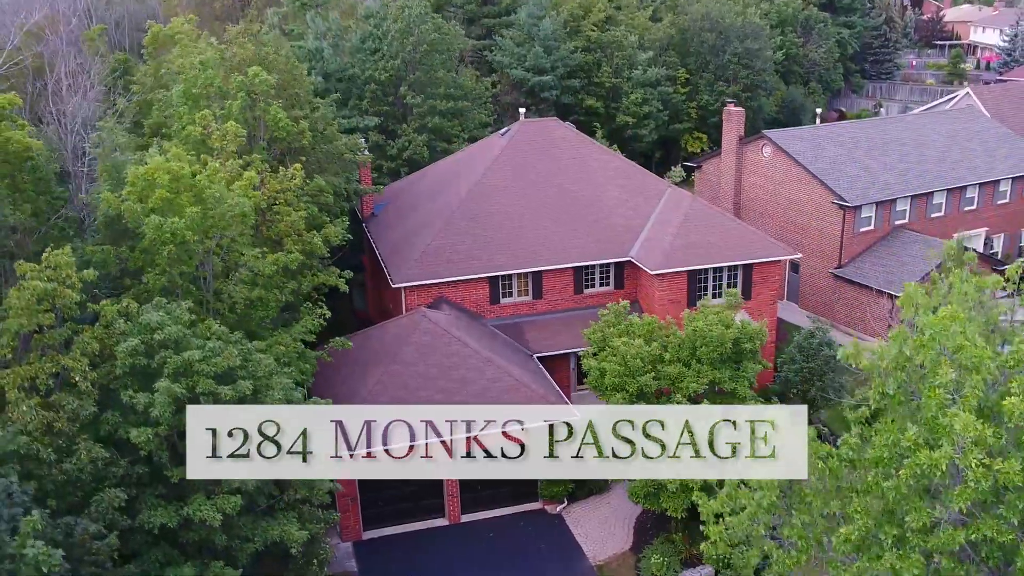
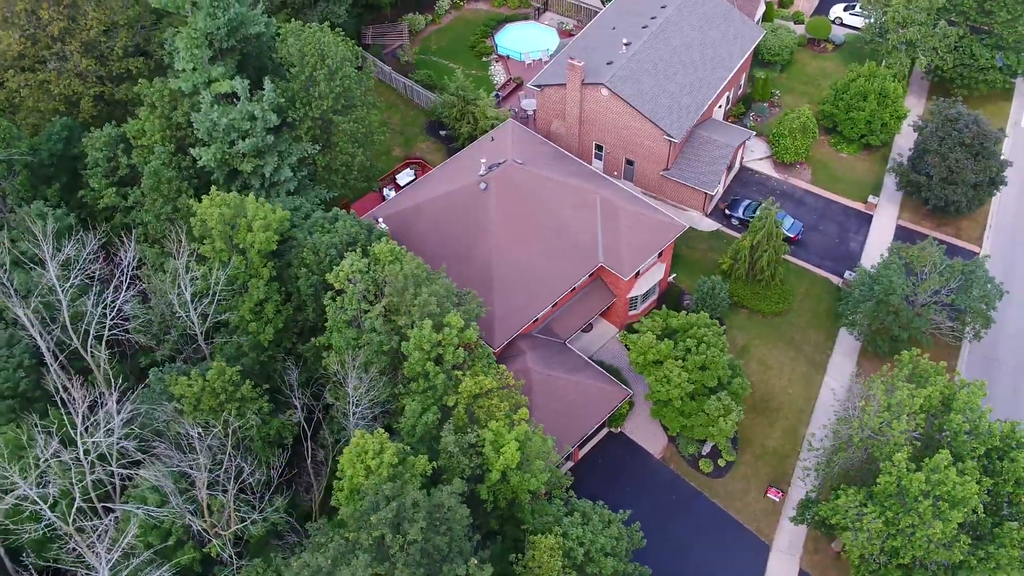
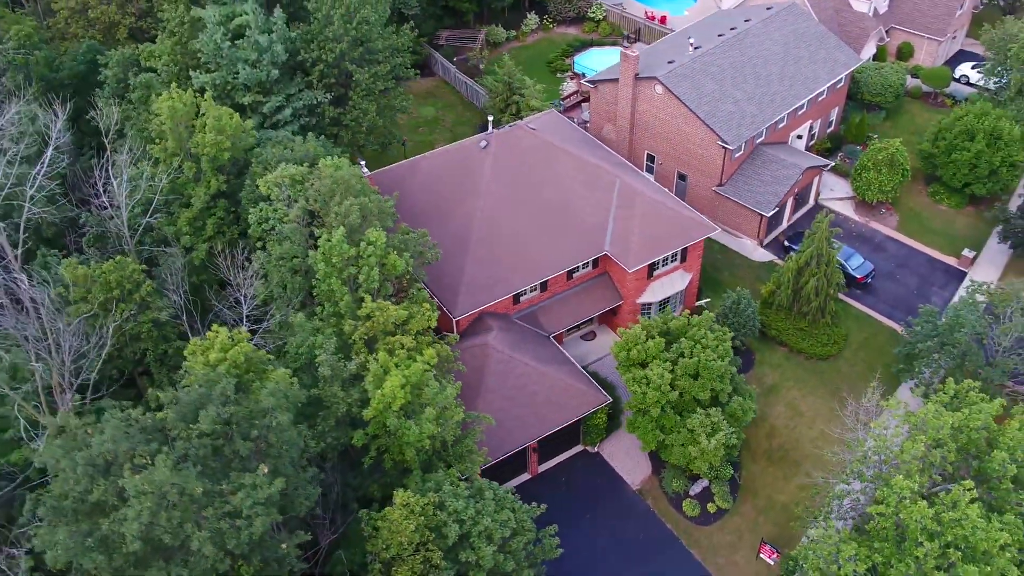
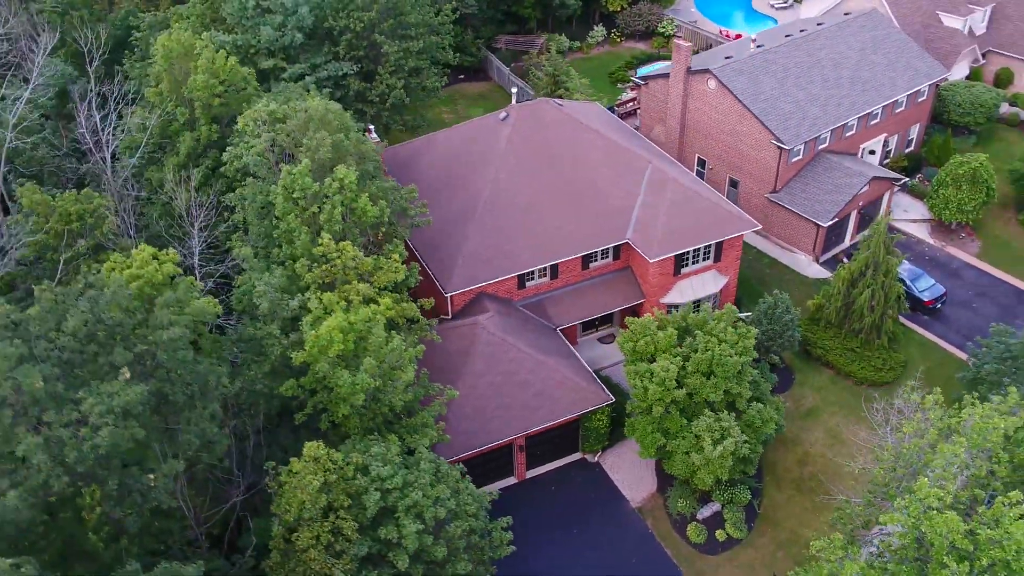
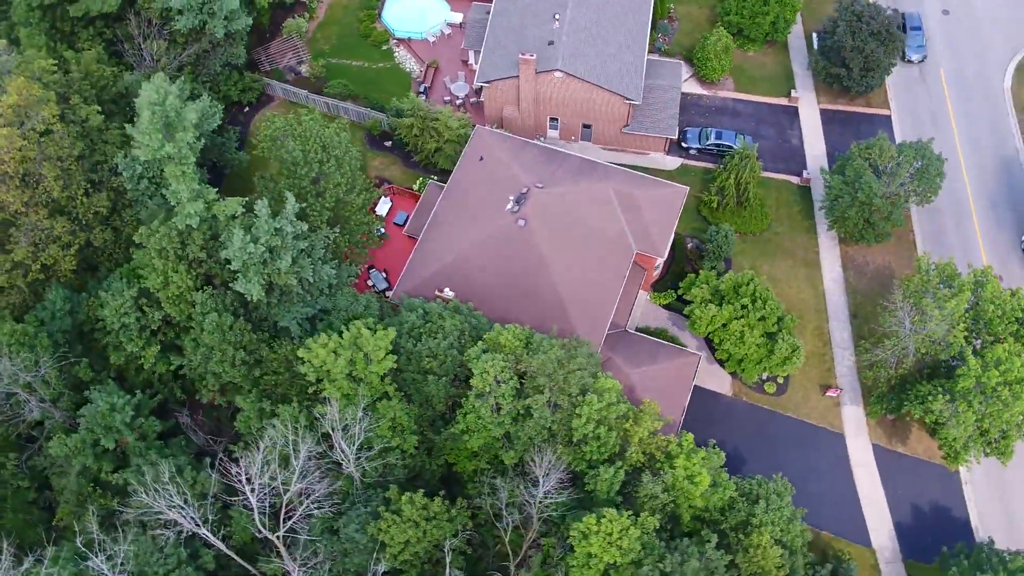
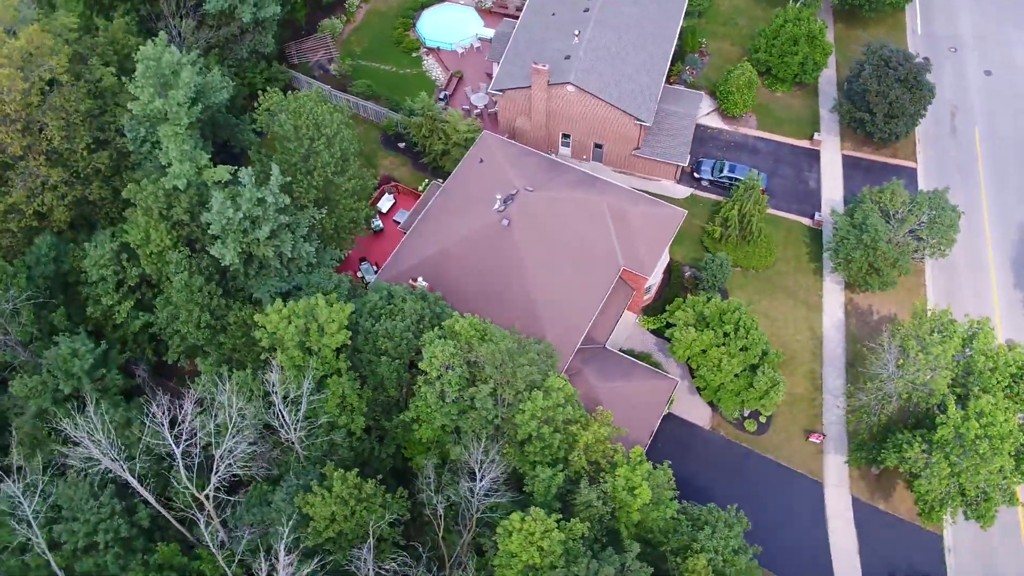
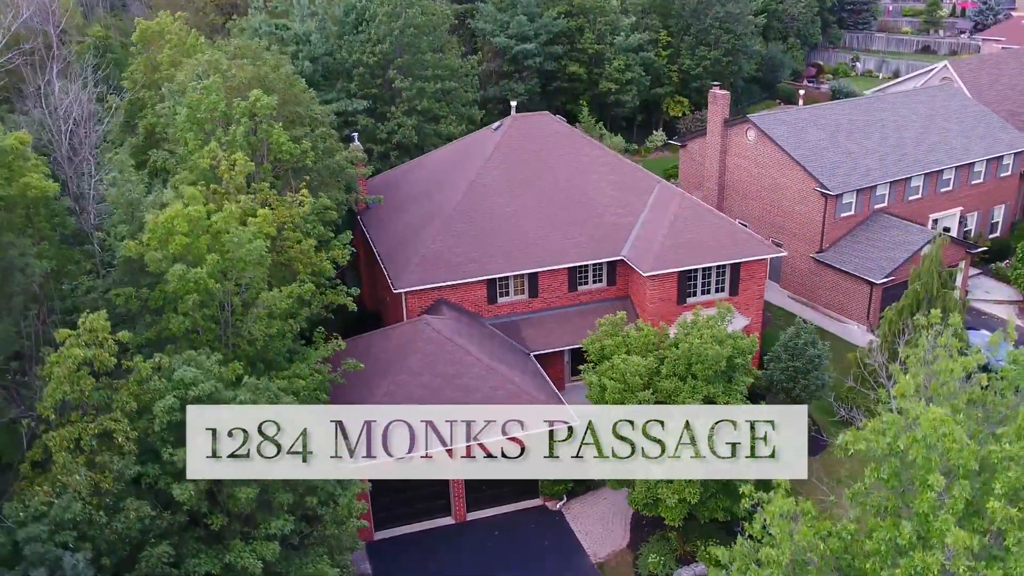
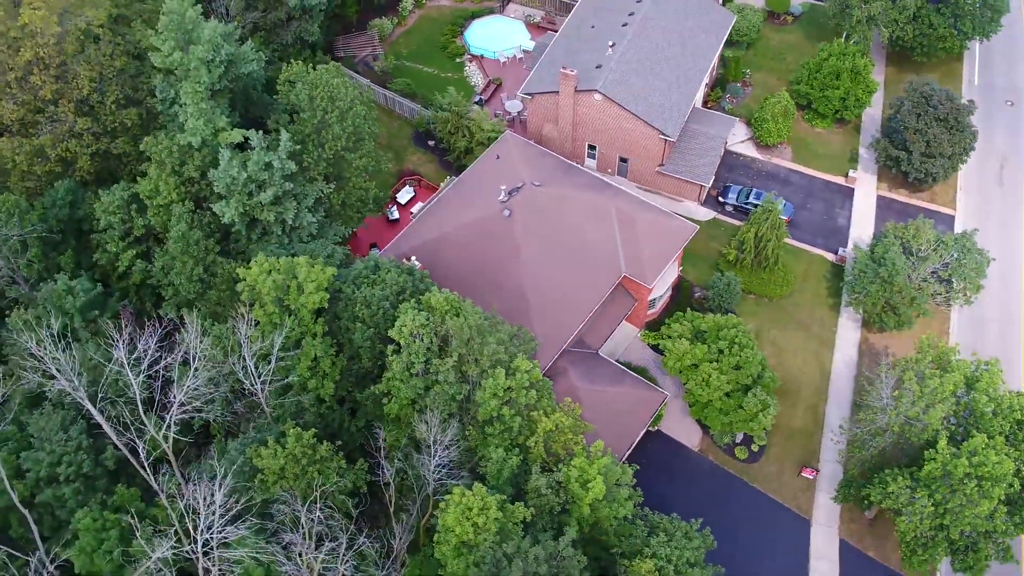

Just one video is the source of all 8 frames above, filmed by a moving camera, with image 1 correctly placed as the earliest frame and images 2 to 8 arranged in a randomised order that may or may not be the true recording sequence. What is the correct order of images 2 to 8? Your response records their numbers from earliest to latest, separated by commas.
7, 4, 3, 2, 8, 6, 5
